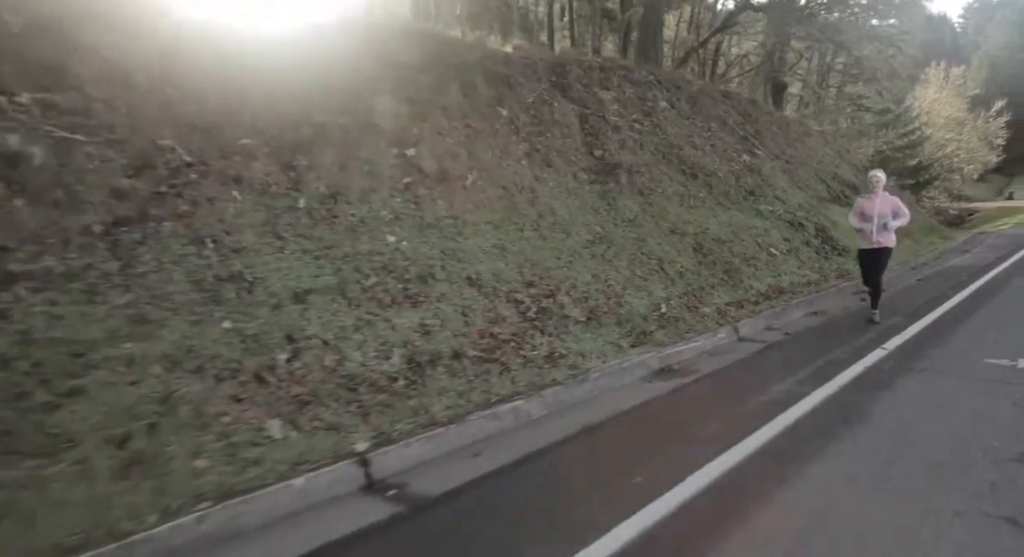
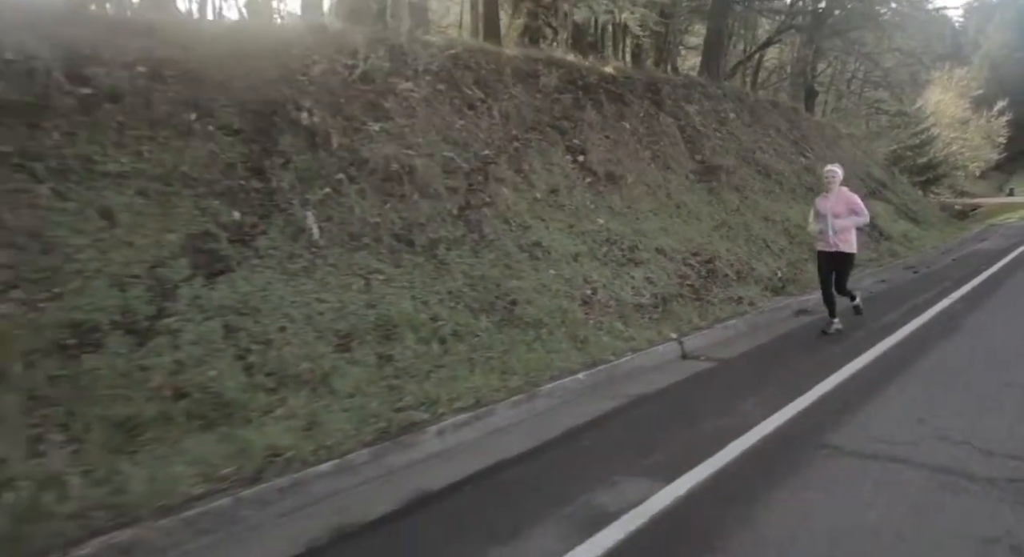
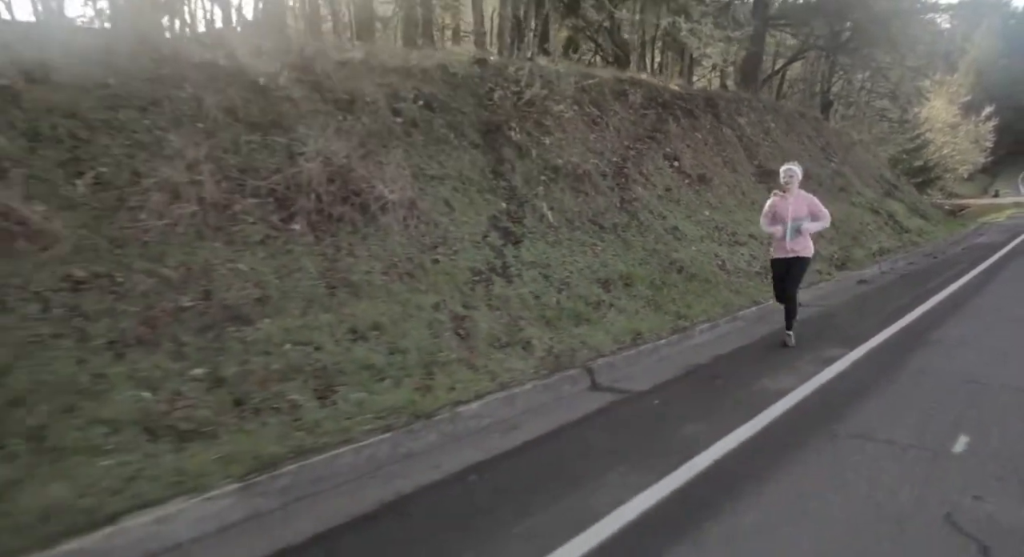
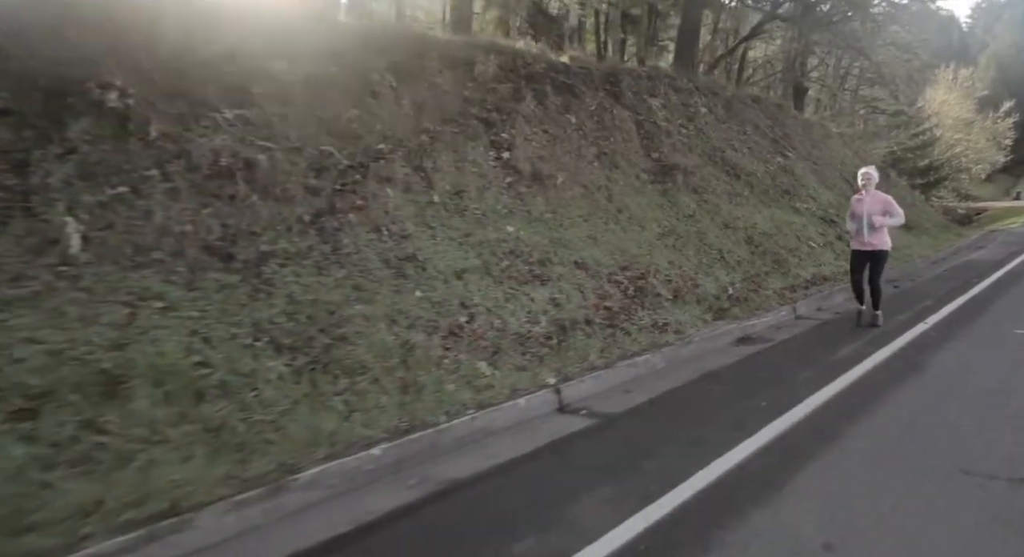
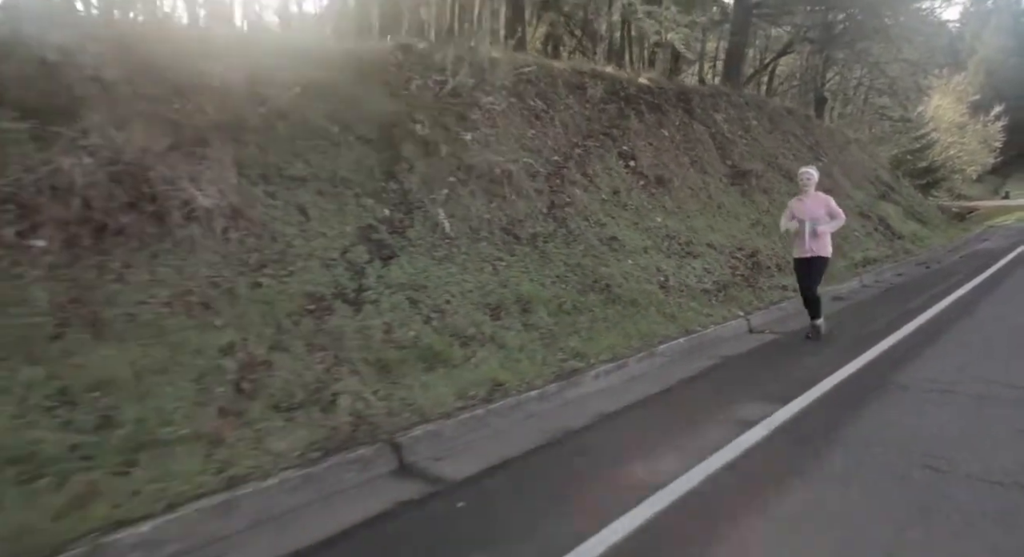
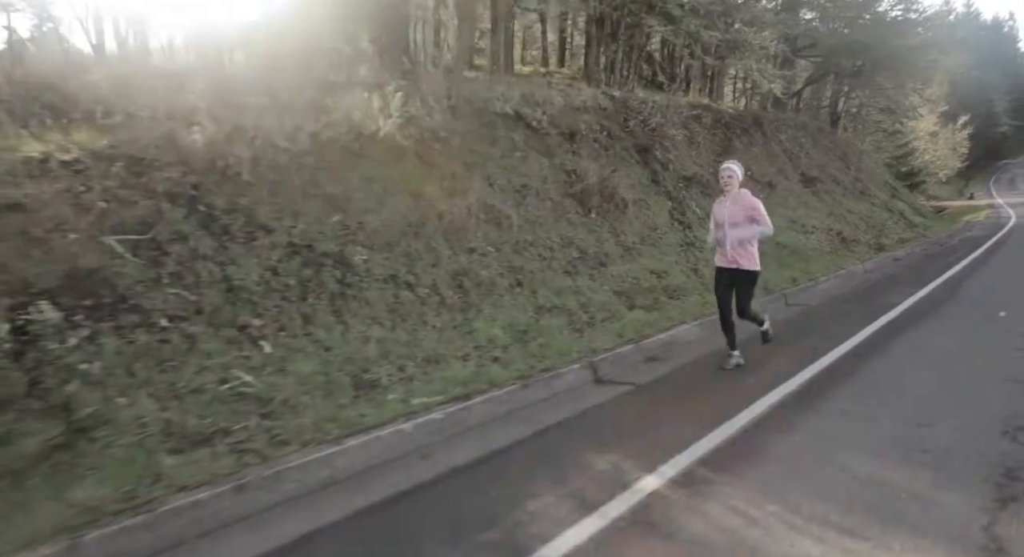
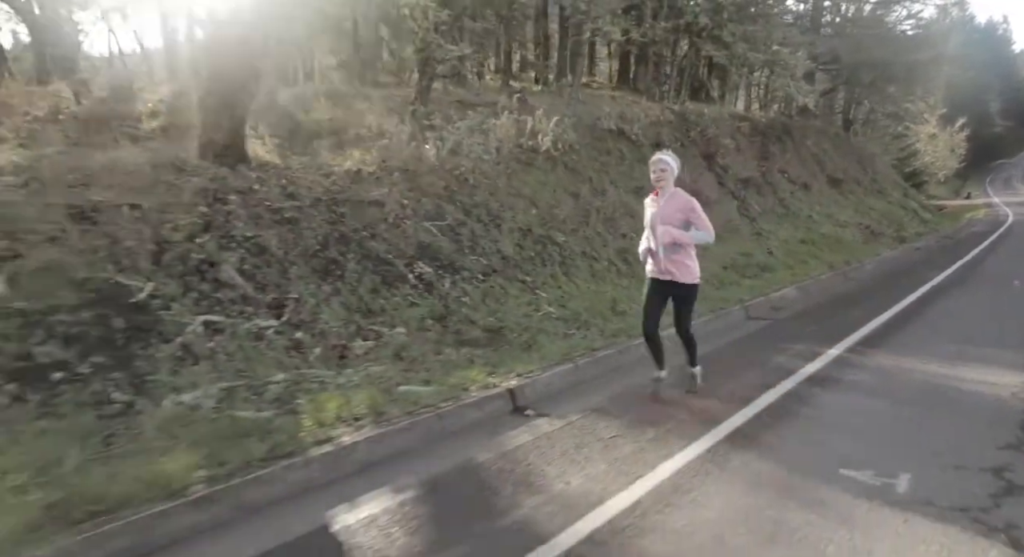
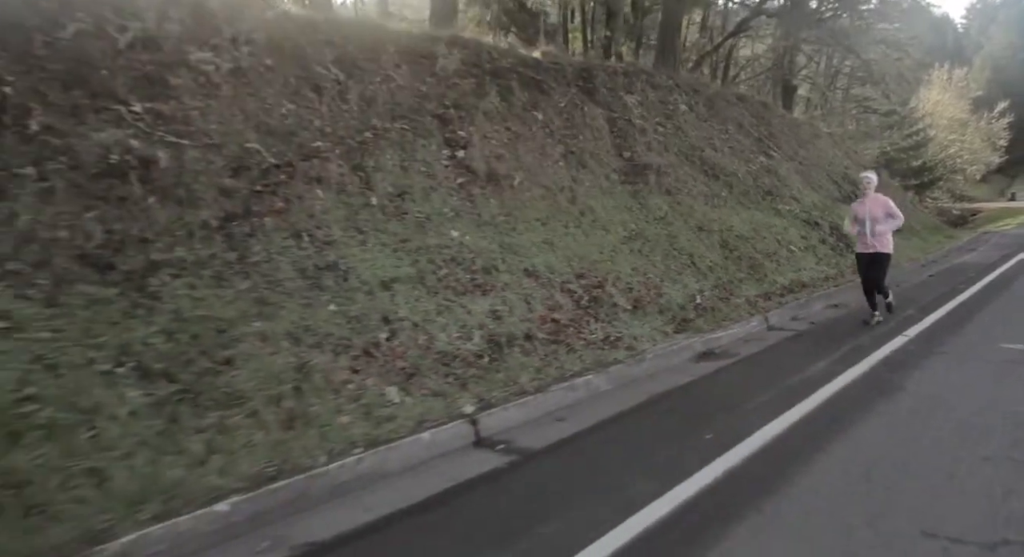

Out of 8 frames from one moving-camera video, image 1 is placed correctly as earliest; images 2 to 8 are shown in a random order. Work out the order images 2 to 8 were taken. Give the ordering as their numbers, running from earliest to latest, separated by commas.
8, 4, 2, 5, 3, 6, 7
